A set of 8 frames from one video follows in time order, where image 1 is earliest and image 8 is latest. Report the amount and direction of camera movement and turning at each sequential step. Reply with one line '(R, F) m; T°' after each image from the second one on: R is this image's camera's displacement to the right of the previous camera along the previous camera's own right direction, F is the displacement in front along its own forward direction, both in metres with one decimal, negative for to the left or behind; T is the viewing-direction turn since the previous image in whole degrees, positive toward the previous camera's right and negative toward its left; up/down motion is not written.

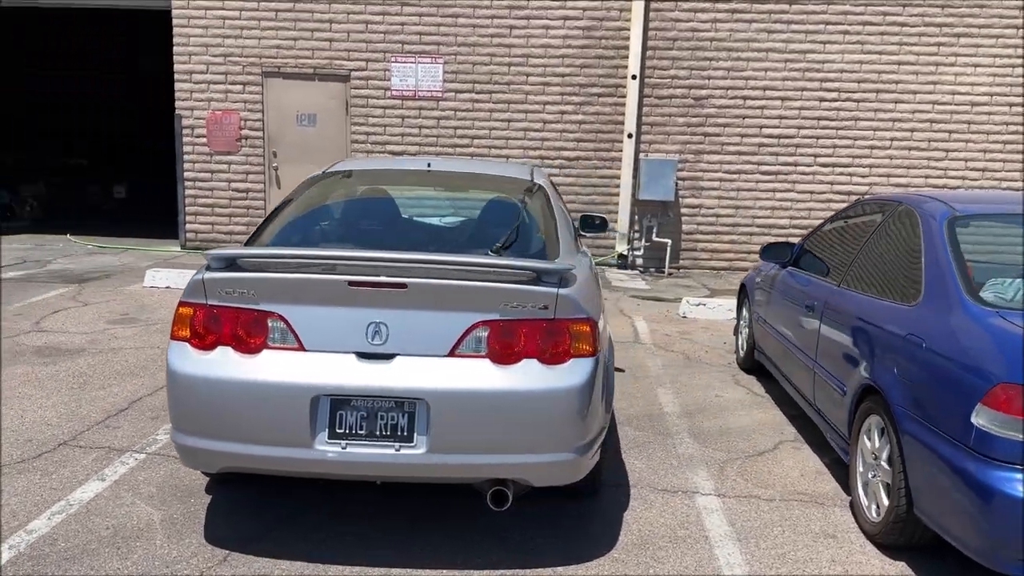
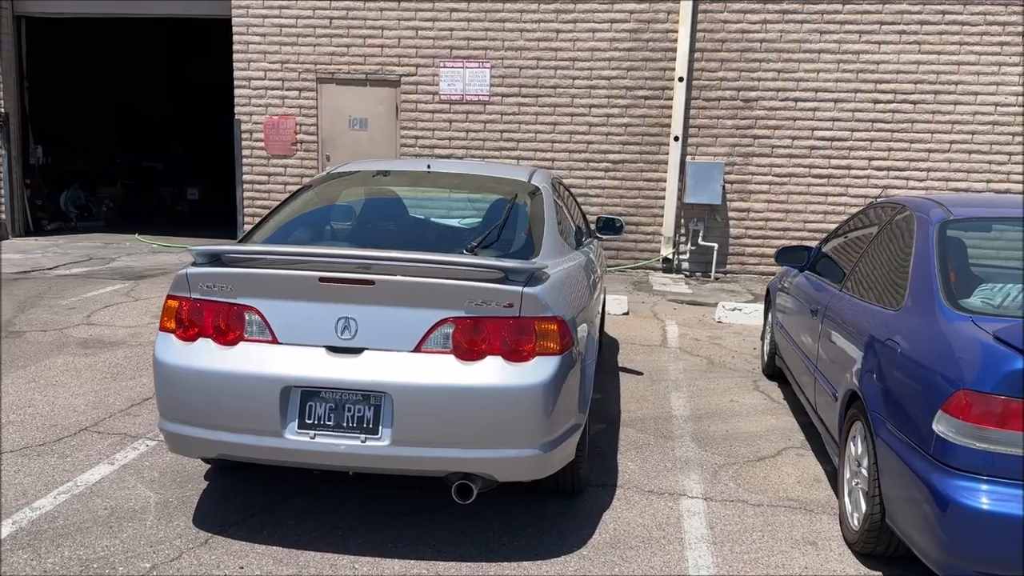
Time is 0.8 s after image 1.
(+0.4, 0.0) m; -5°
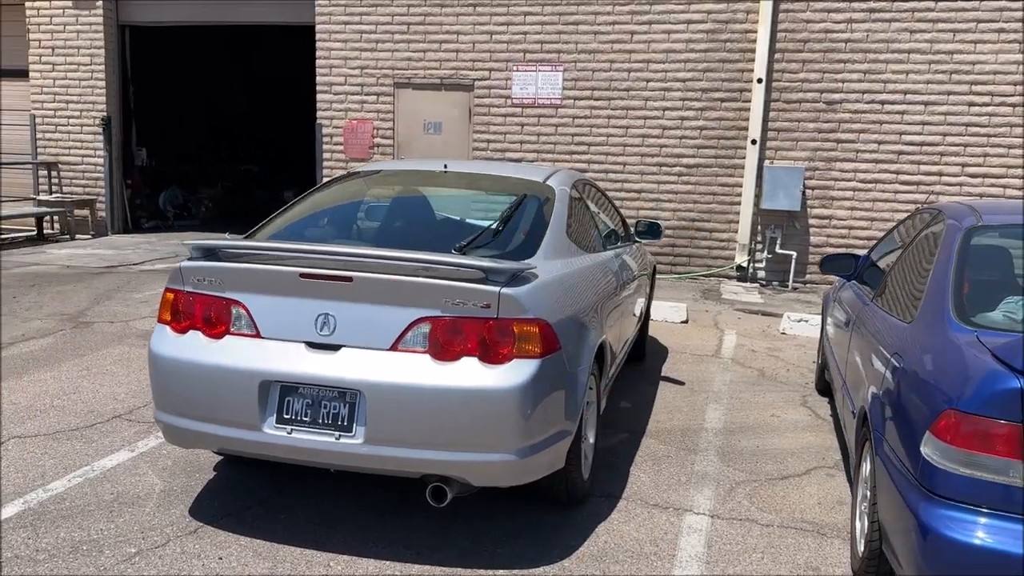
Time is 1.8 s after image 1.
(+0.4, +0.1) m; -7°
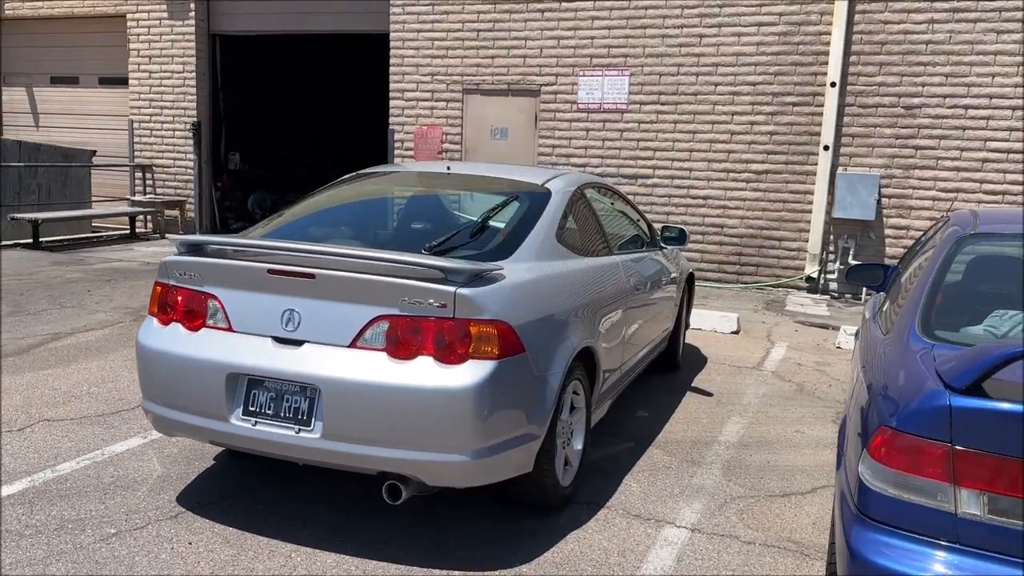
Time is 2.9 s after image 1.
(+0.5, 0.0) m; -7°
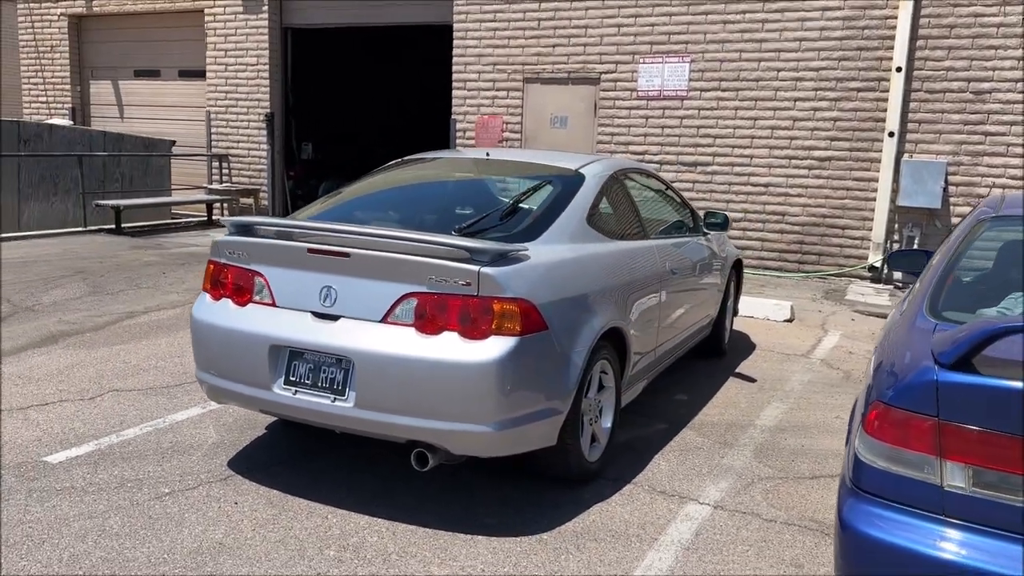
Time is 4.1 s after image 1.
(+0.2, -0.1) m; -5°
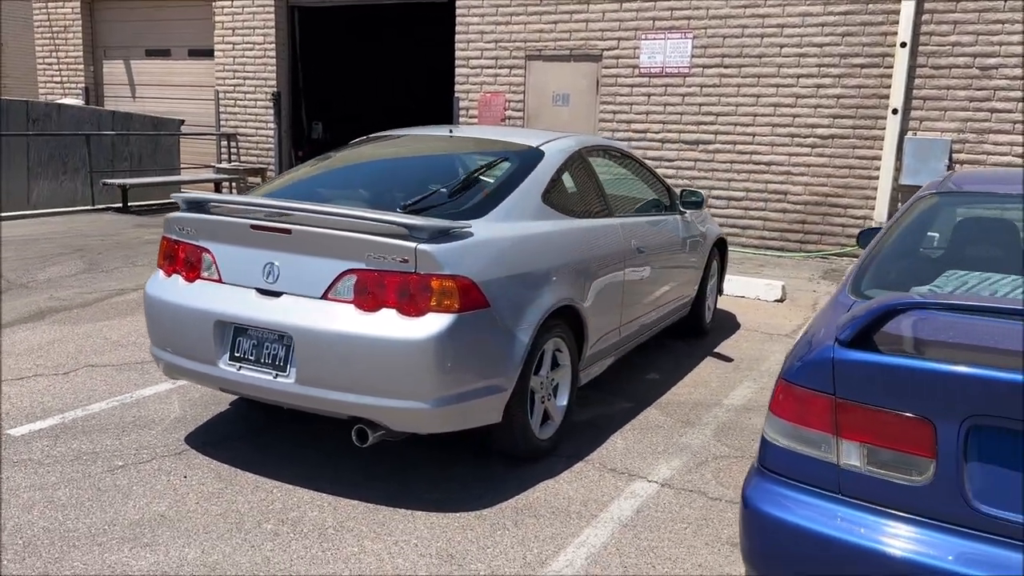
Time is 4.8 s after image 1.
(+0.3, 0.0) m; -2°
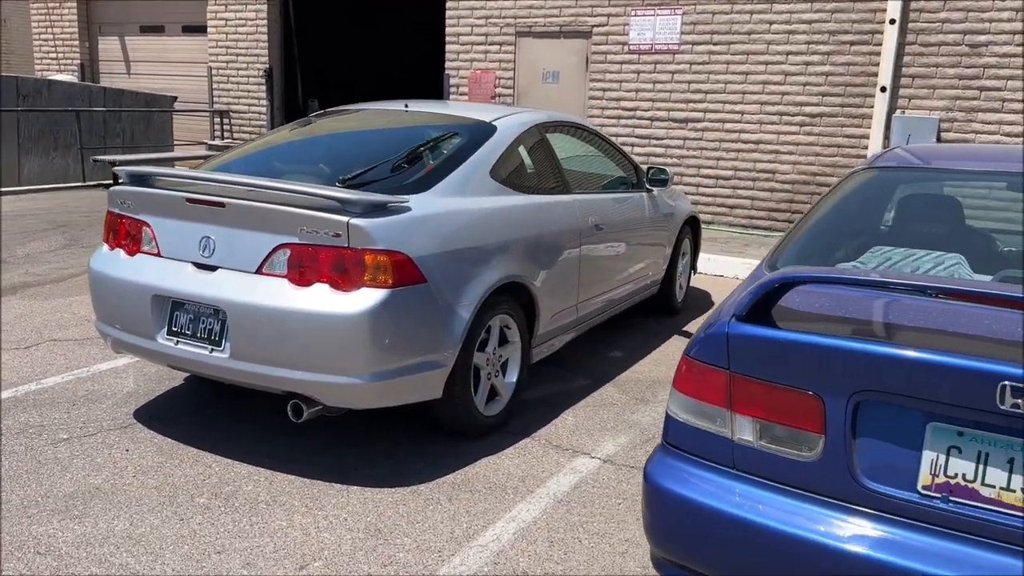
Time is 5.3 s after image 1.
(+0.3, 0.0) m; -1°
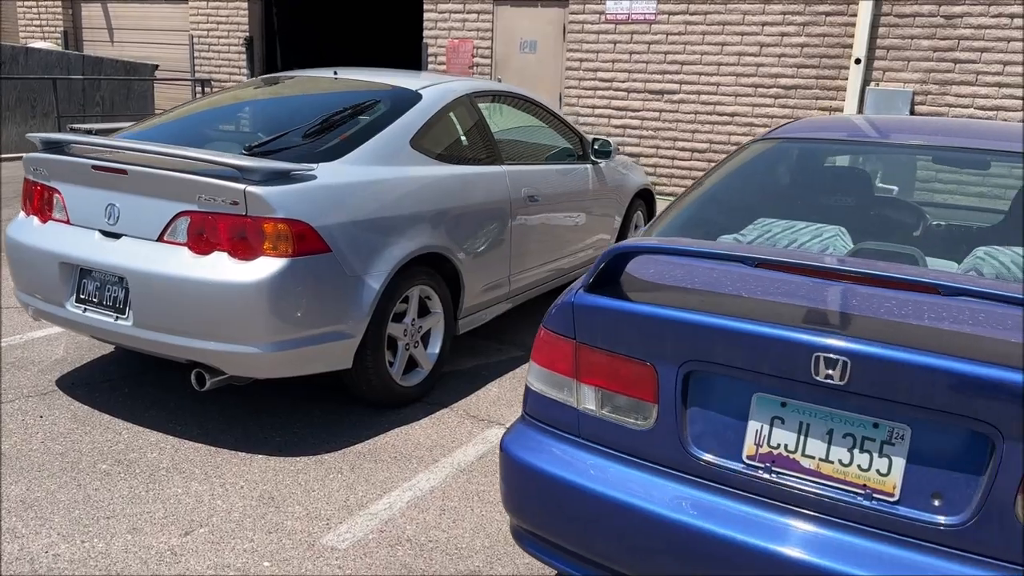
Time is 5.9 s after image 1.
(+0.4, 0.0) m; 0°
